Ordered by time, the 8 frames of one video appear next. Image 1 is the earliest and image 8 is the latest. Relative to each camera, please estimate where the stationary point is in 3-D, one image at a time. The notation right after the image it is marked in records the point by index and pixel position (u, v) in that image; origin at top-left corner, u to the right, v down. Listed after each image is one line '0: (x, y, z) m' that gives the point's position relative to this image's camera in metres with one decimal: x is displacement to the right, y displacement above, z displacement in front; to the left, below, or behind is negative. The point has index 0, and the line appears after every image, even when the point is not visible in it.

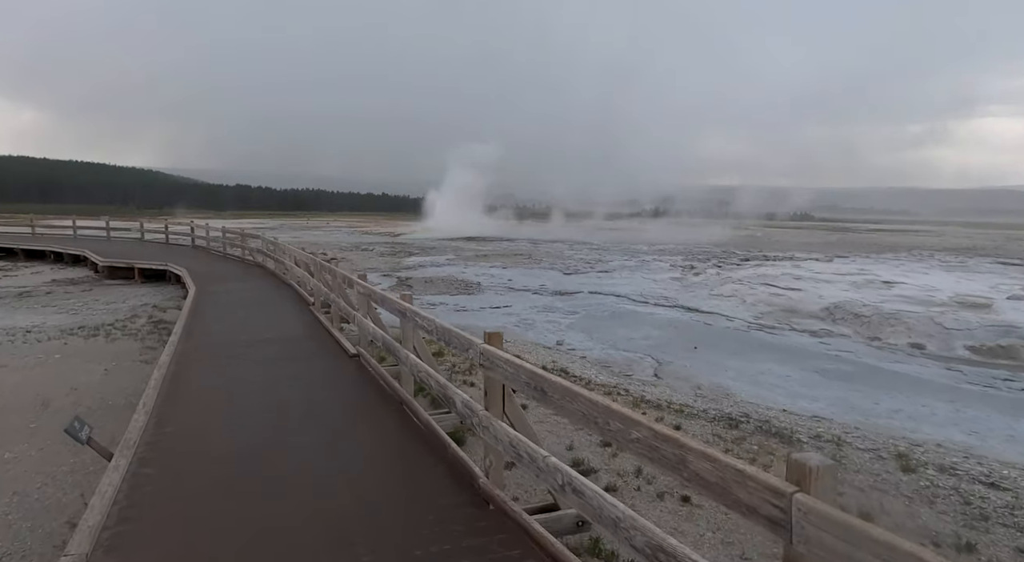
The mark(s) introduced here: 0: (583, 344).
0: (+1.4, -1.2, +12.1) m
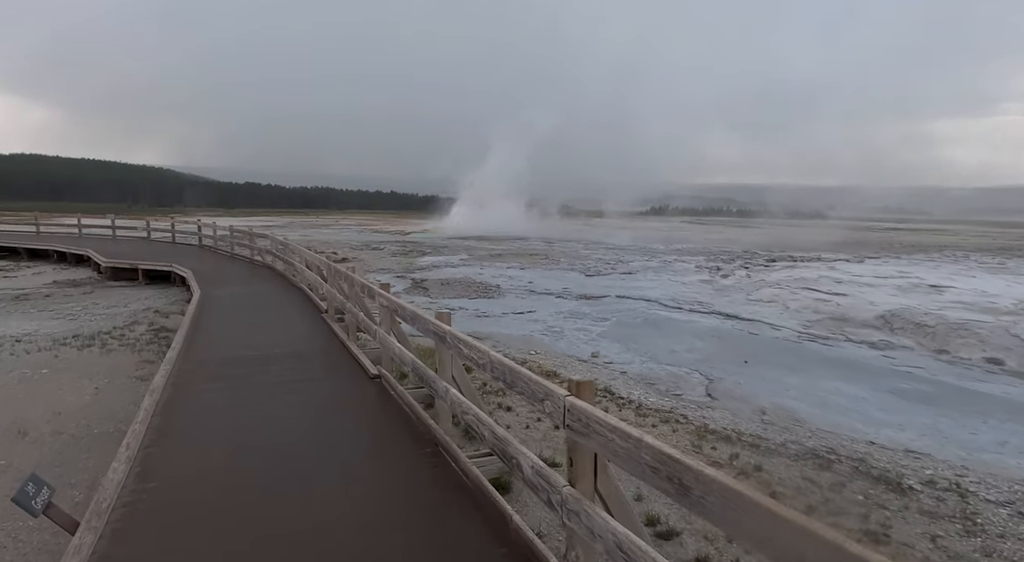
0: (+1.9, -1.3, +11.1) m
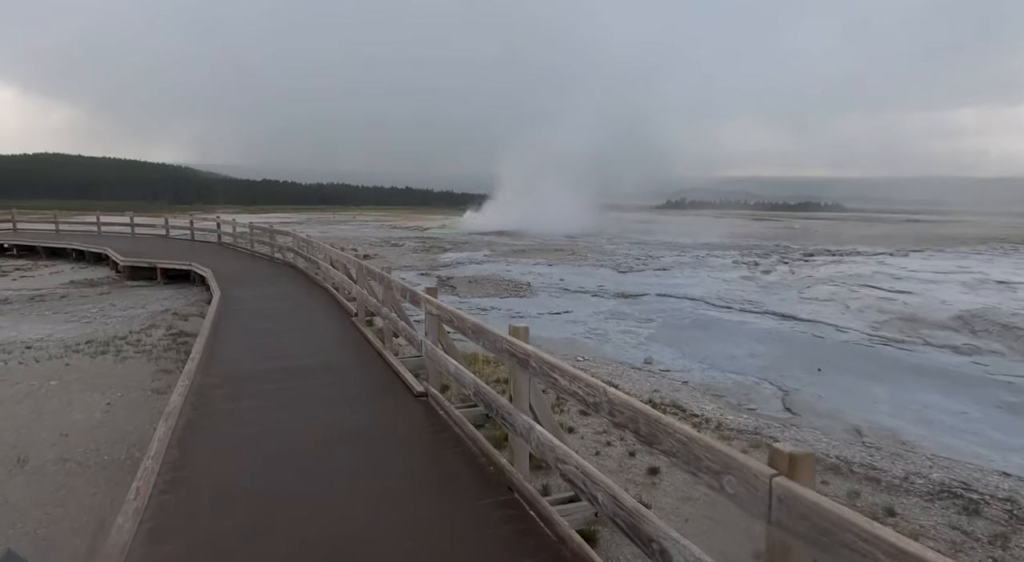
0: (+2.7, -1.3, +10.1) m
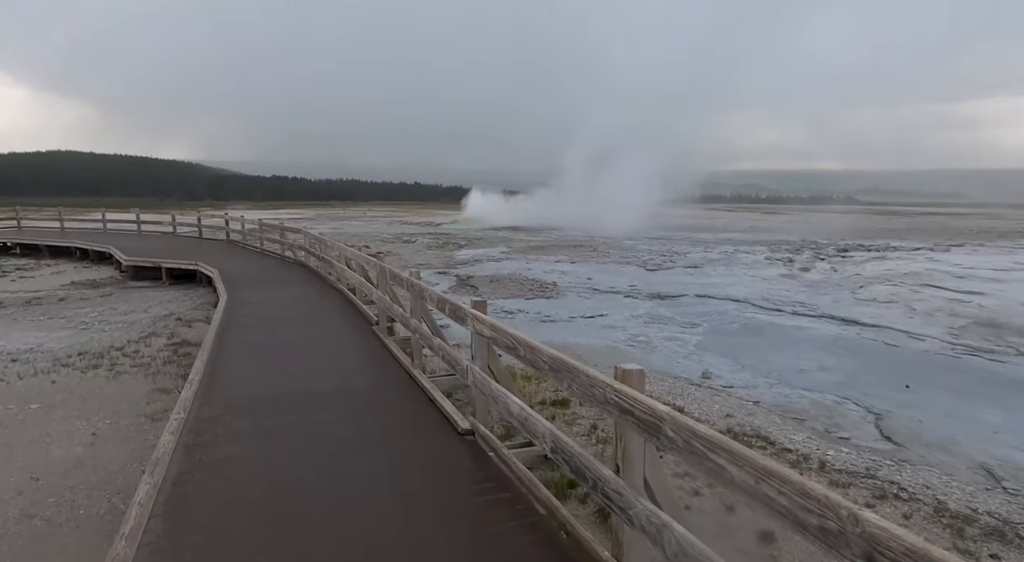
0: (+3.3, -1.4, +8.9) m
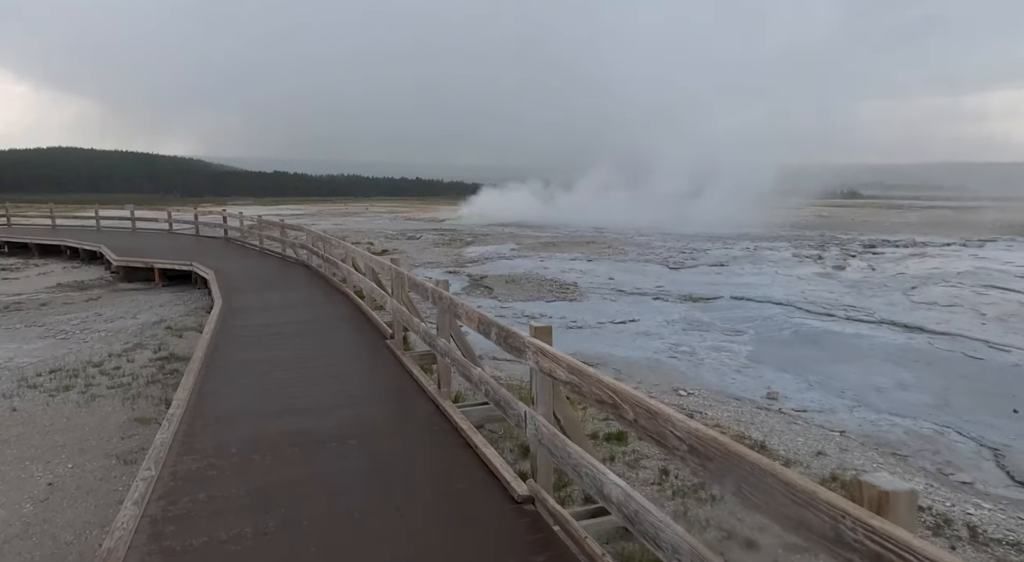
0: (+3.7, -1.4, +7.7) m
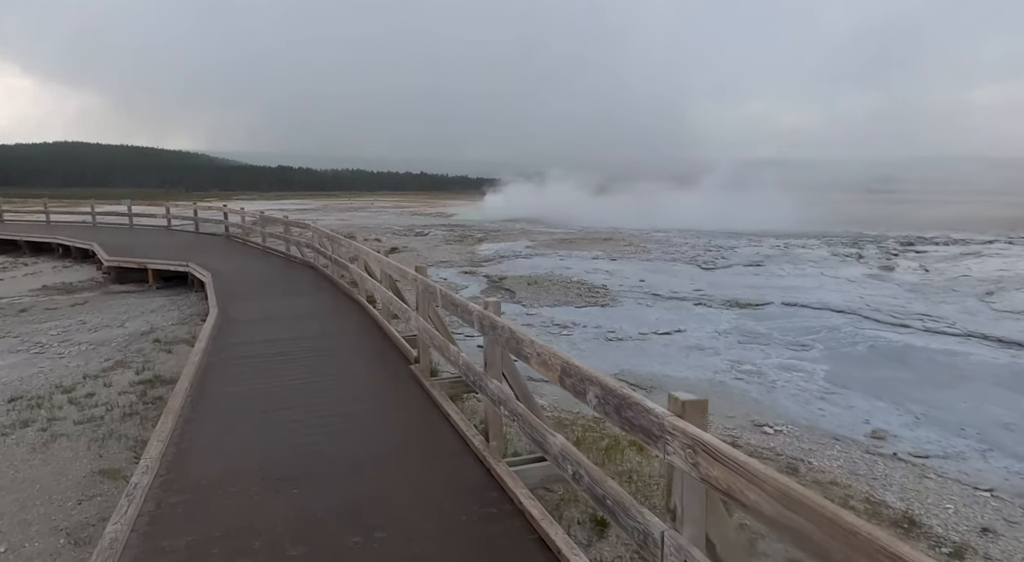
0: (+4.2, -1.6, +6.3) m
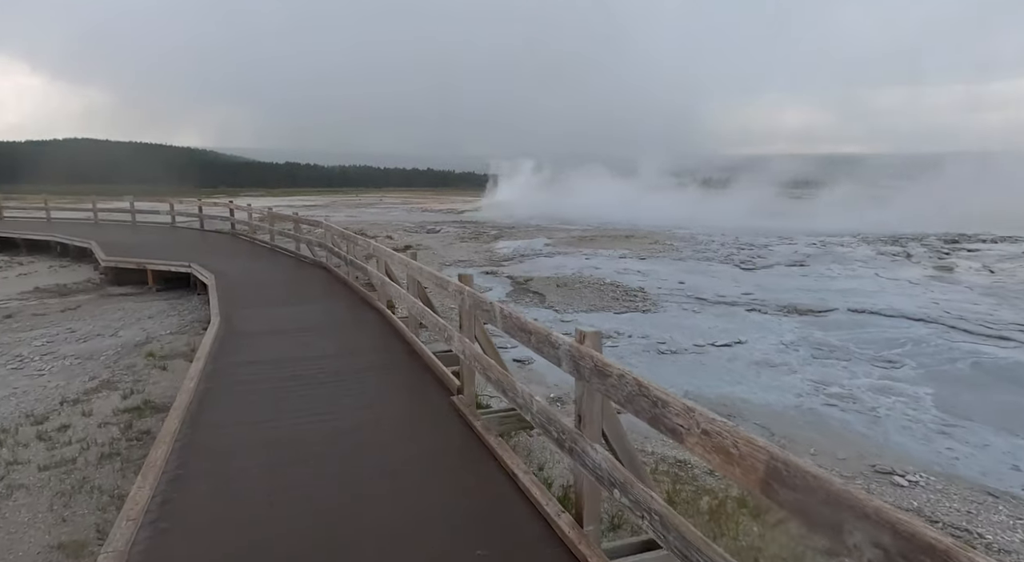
0: (+4.8, -1.7, +5.0) m
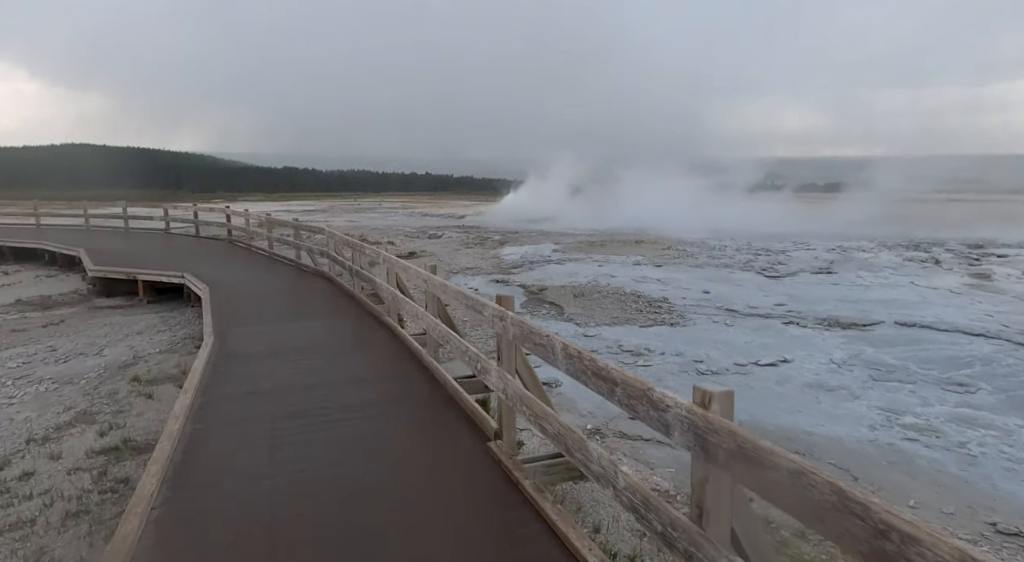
0: (+5.1, -1.8, +4.2) m
